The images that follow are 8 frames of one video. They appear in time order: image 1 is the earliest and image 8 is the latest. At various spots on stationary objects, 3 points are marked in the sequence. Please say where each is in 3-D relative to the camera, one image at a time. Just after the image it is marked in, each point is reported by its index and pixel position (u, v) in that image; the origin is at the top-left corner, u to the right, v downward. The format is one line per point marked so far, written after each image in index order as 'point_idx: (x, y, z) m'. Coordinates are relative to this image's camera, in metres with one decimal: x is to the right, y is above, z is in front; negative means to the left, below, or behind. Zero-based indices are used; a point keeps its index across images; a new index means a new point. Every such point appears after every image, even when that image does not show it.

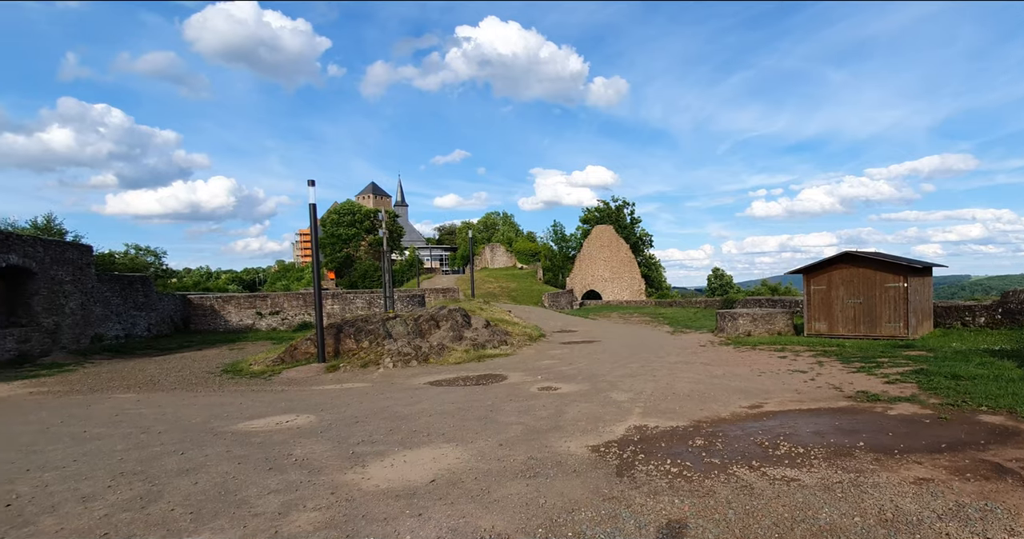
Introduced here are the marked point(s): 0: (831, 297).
0: (+8.2, -0.7, +15.3) m
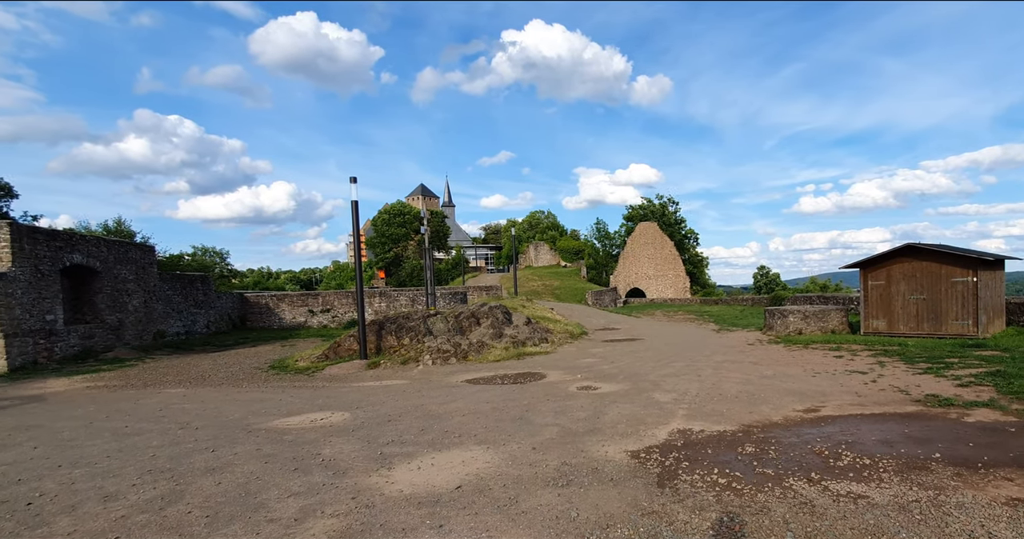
0: (+9.1, -0.6, +14.4) m
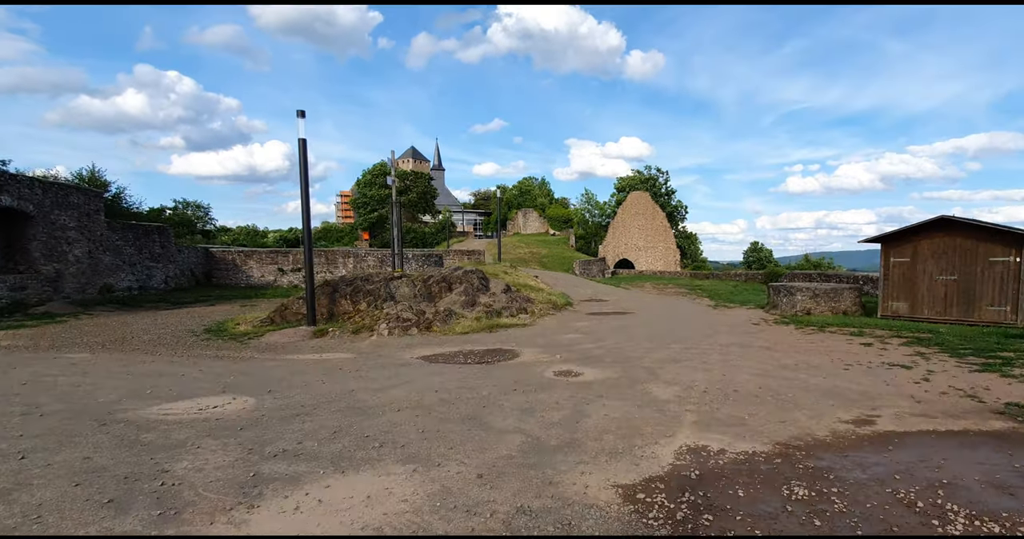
0: (+8.6, -0.1, +12.7) m
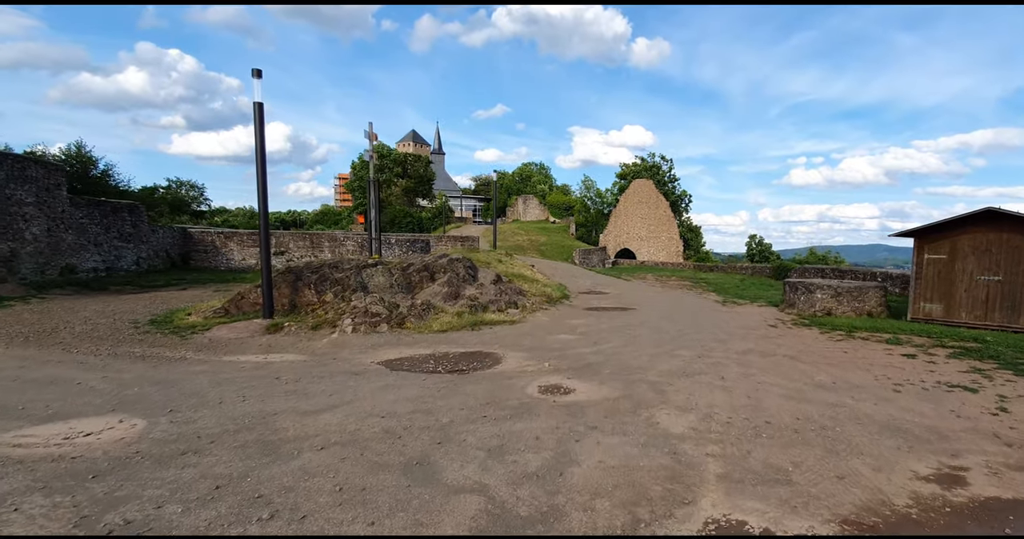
0: (+8.4, -0.1, +11.4) m
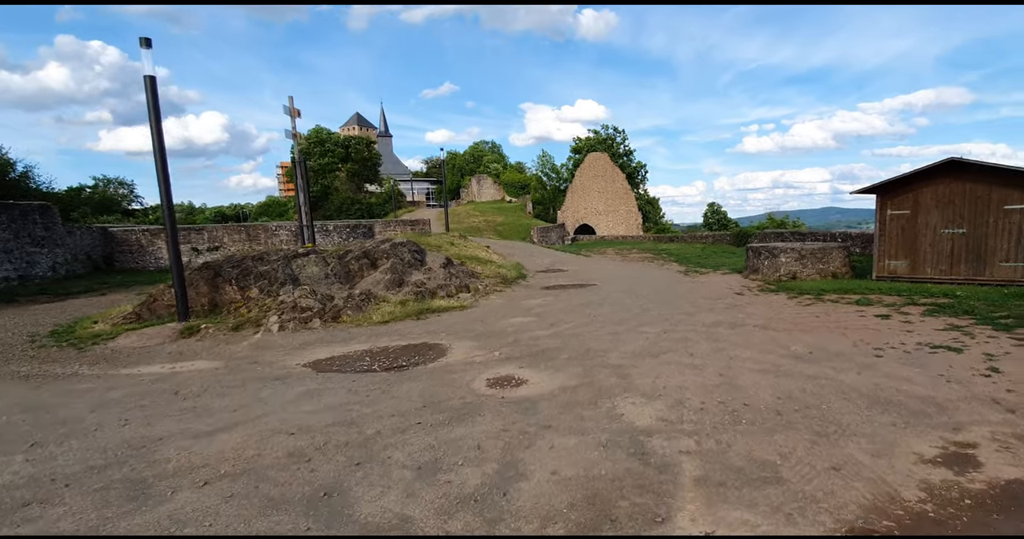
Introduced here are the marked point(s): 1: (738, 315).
0: (+7.5, +0.8, +11.0) m
1: (+3.0, -0.6, +8.0) m
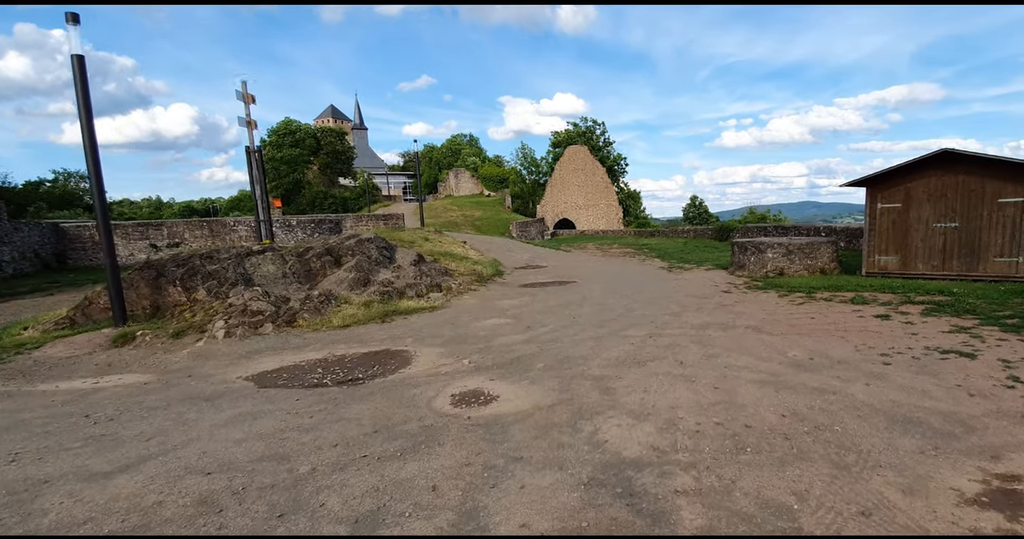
0: (+7.0, +0.9, +10.6) m
1: (+2.7, -0.6, +7.4) m
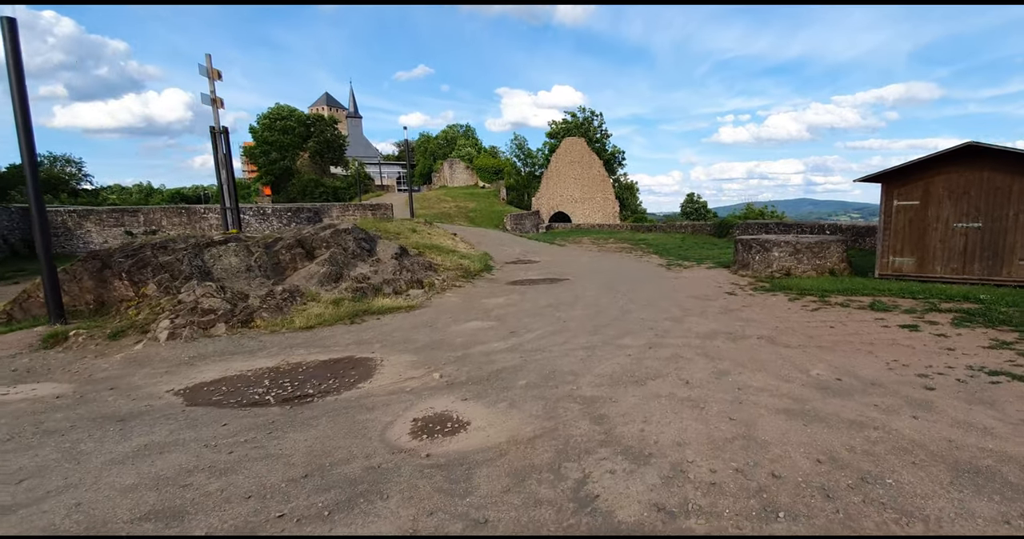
0: (+6.8, +0.8, +9.9) m
1: (+2.5, -0.6, +6.7) m
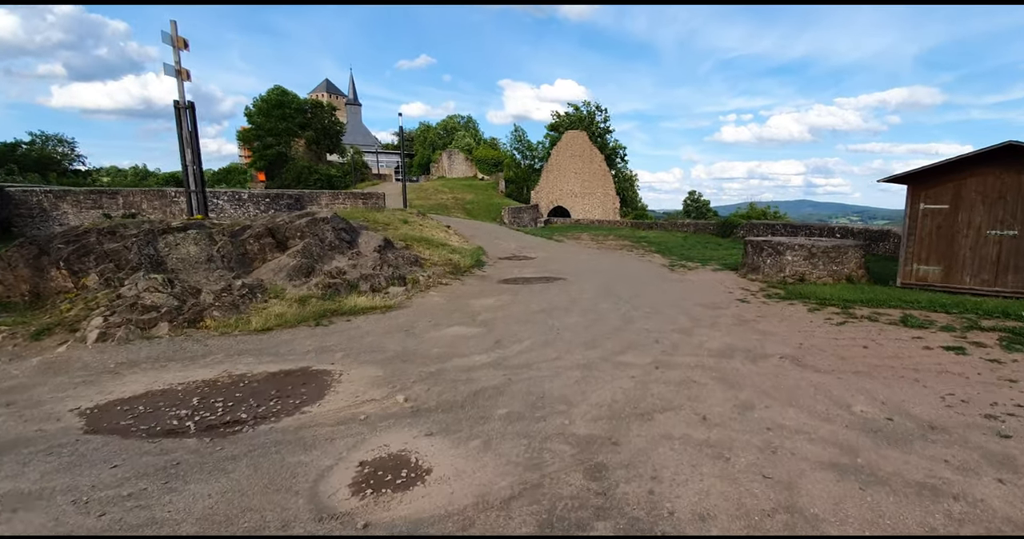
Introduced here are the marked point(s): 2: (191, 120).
0: (+6.7, +0.7, +9.1) m
1: (+2.4, -0.7, +5.9) m
2: (-4.6, +2.1, +8.6) m
